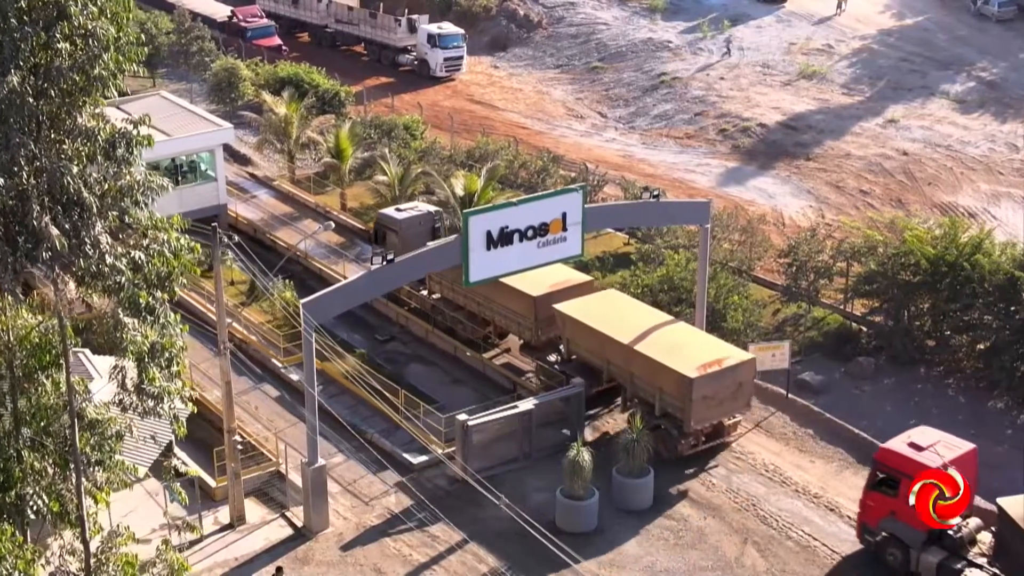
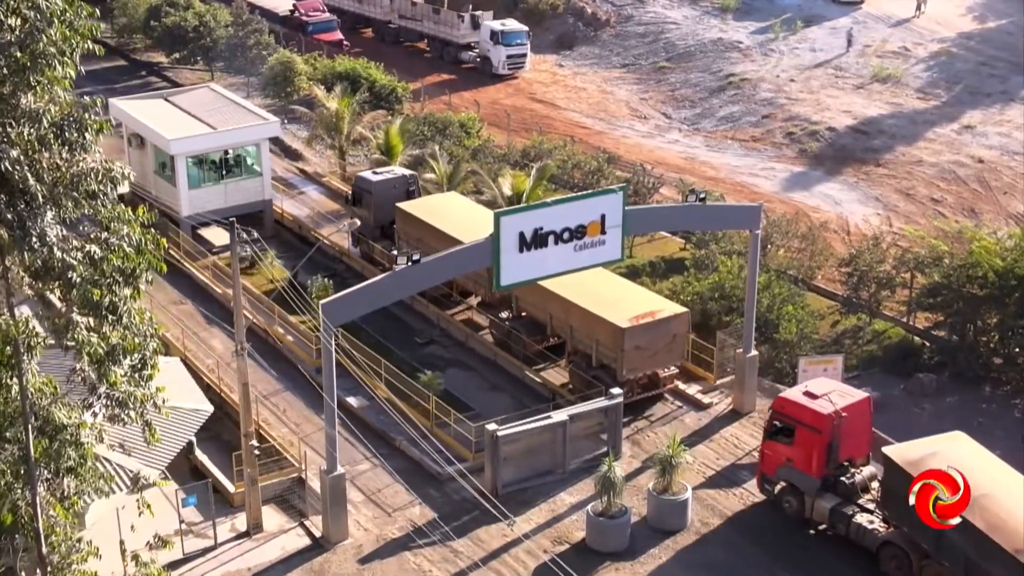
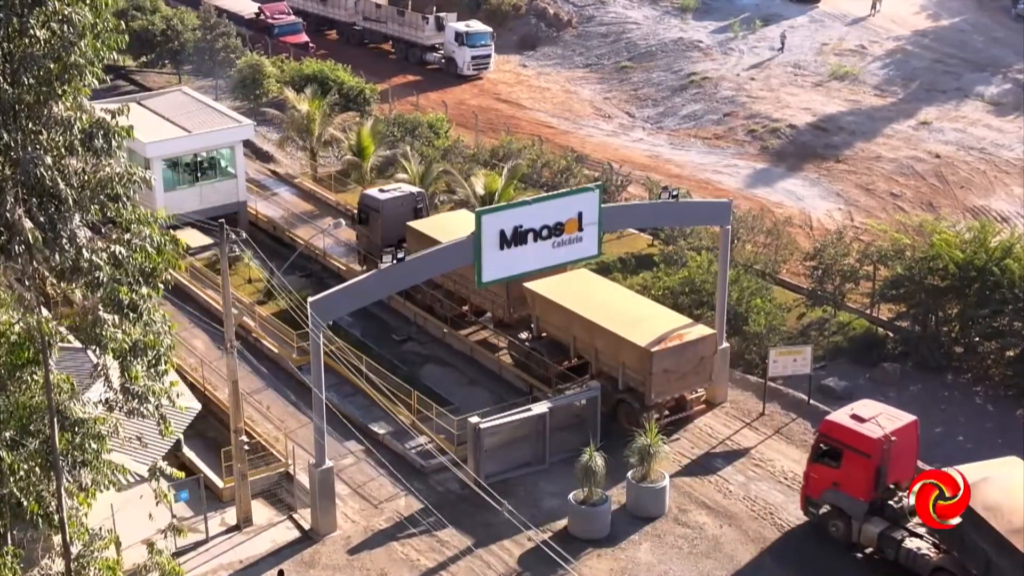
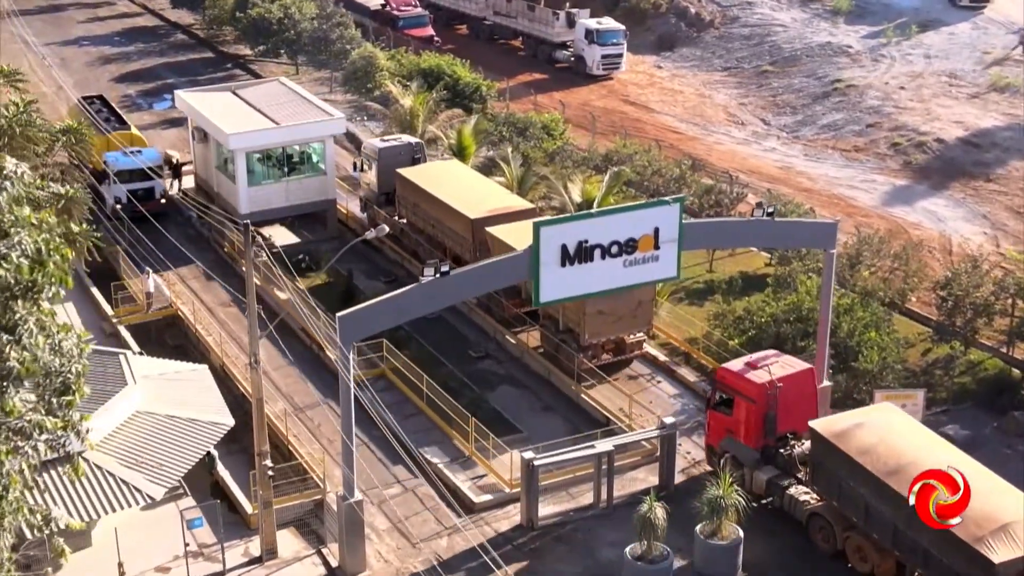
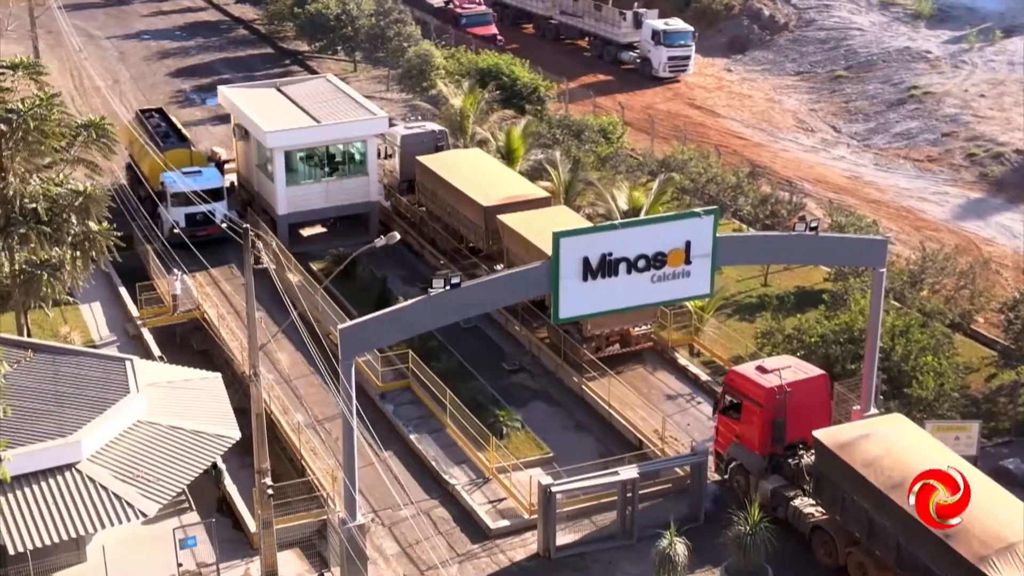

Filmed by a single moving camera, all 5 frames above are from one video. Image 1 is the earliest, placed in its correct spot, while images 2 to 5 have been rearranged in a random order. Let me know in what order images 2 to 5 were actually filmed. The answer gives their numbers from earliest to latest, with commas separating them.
3, 2, 4, 5
